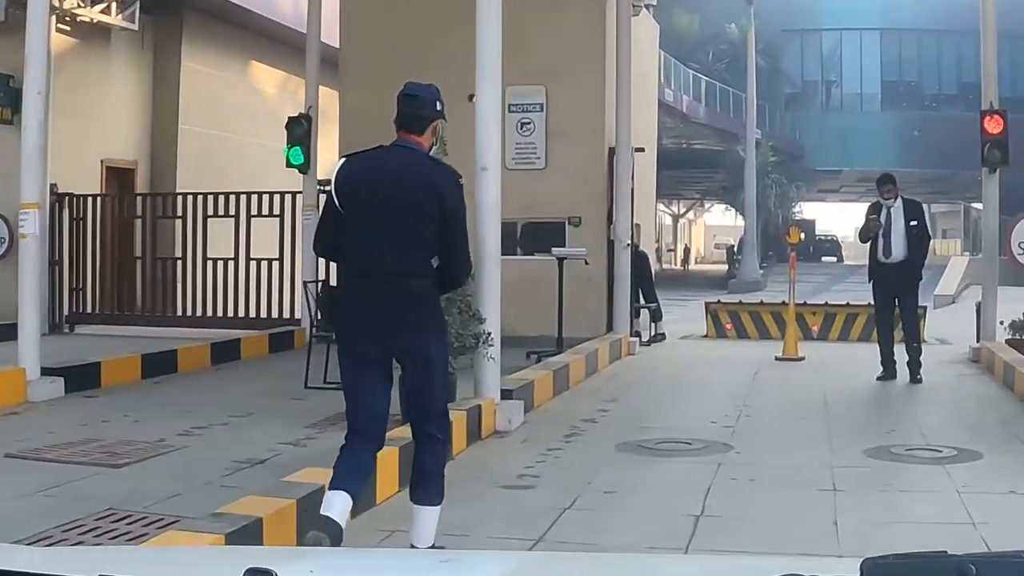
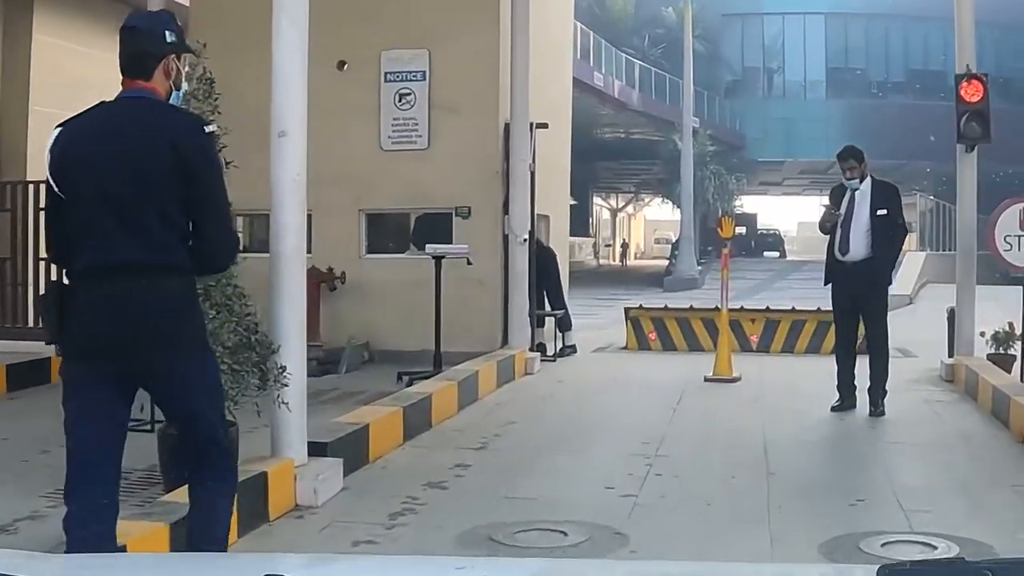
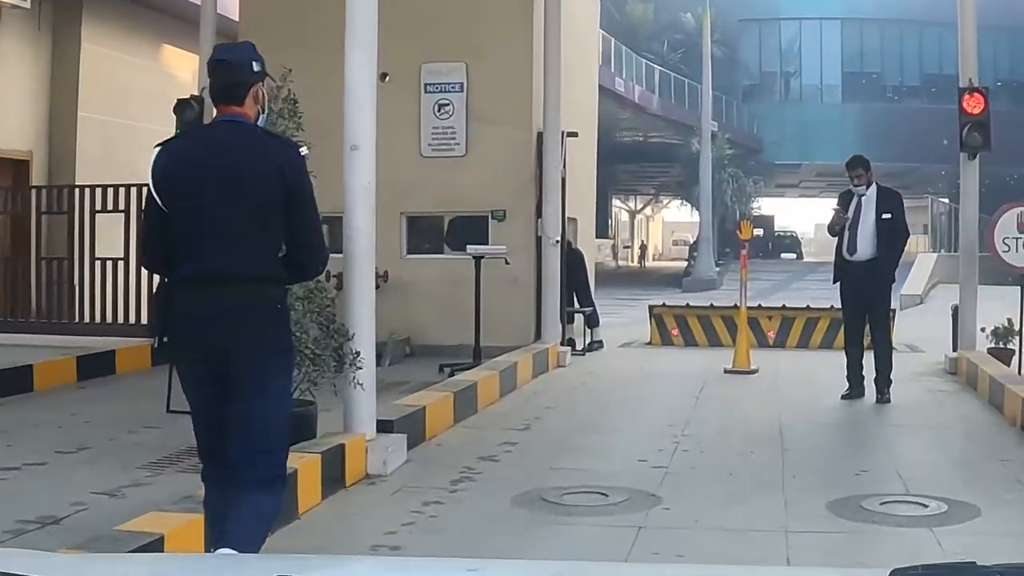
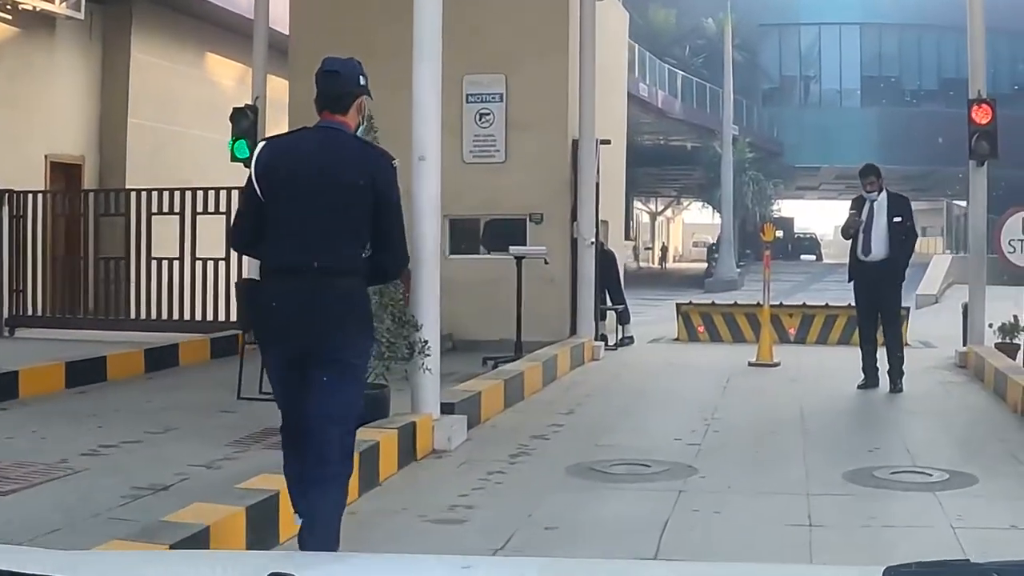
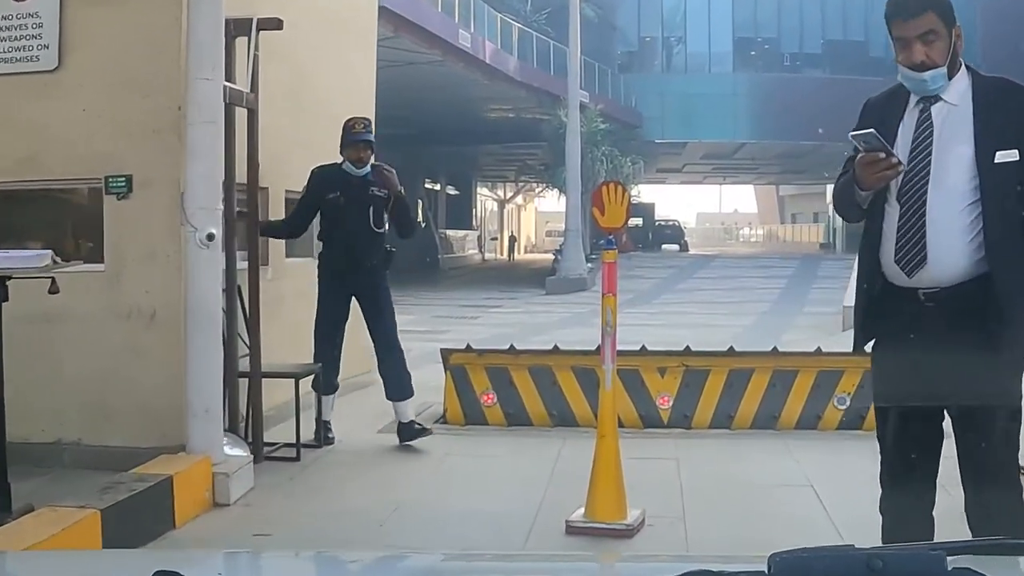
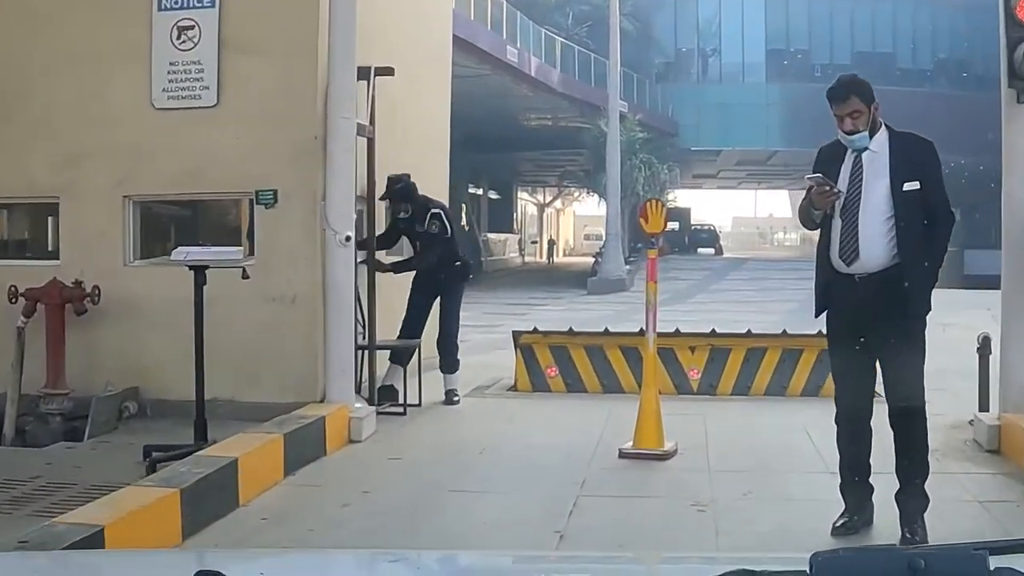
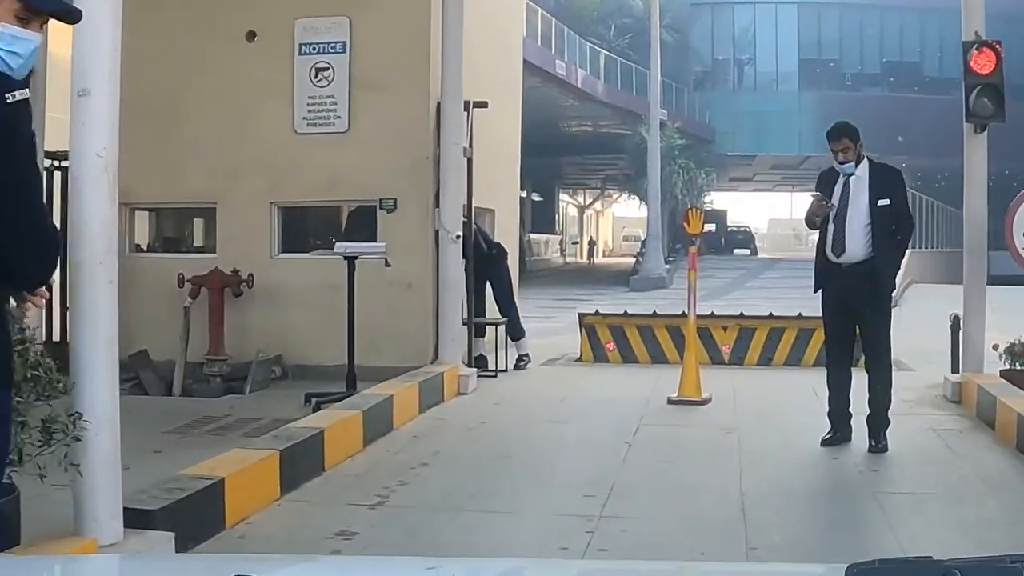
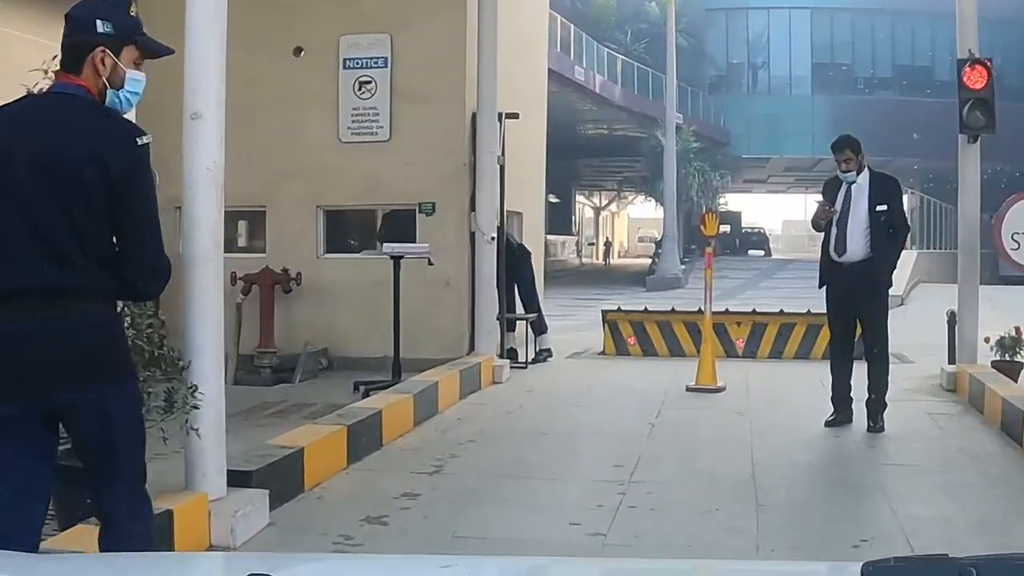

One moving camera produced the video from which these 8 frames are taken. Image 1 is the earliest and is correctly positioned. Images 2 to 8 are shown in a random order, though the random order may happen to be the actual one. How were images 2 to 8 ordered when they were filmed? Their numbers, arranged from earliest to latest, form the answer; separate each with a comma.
4, 3, 2, 8, 7, 6, 5
